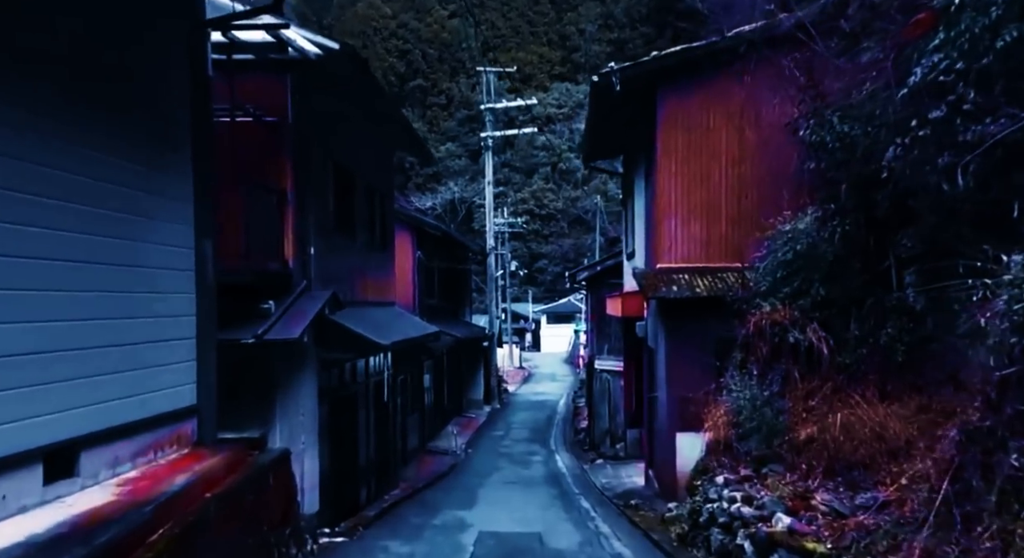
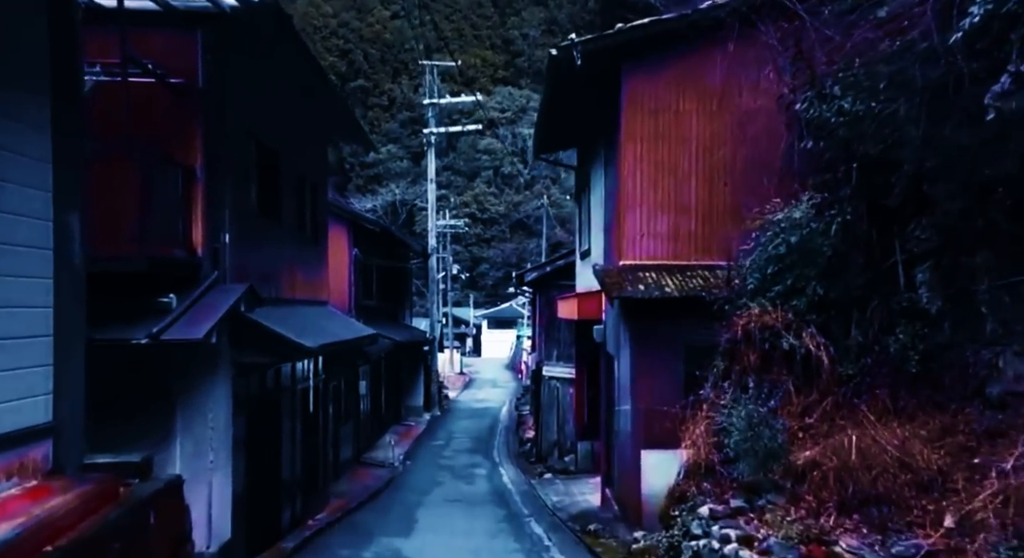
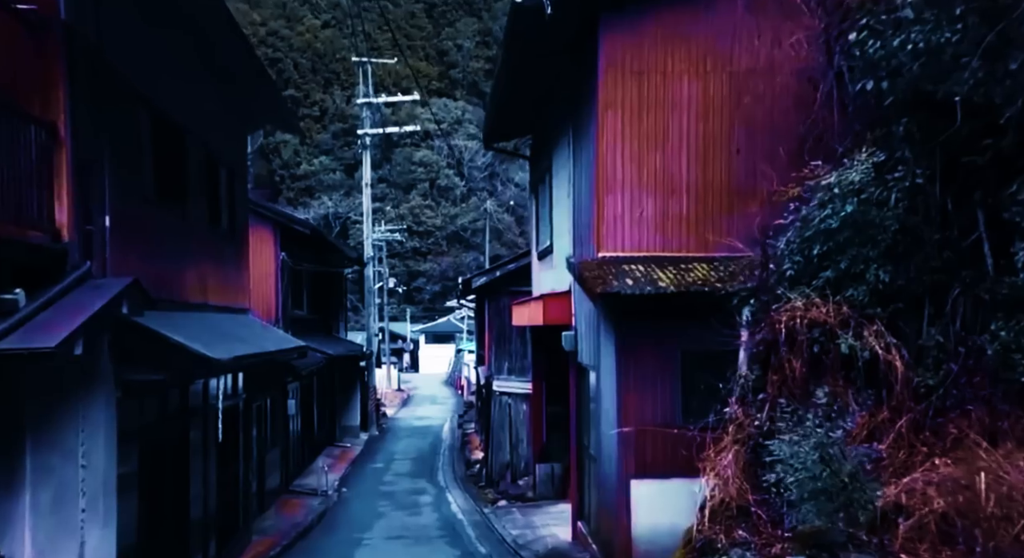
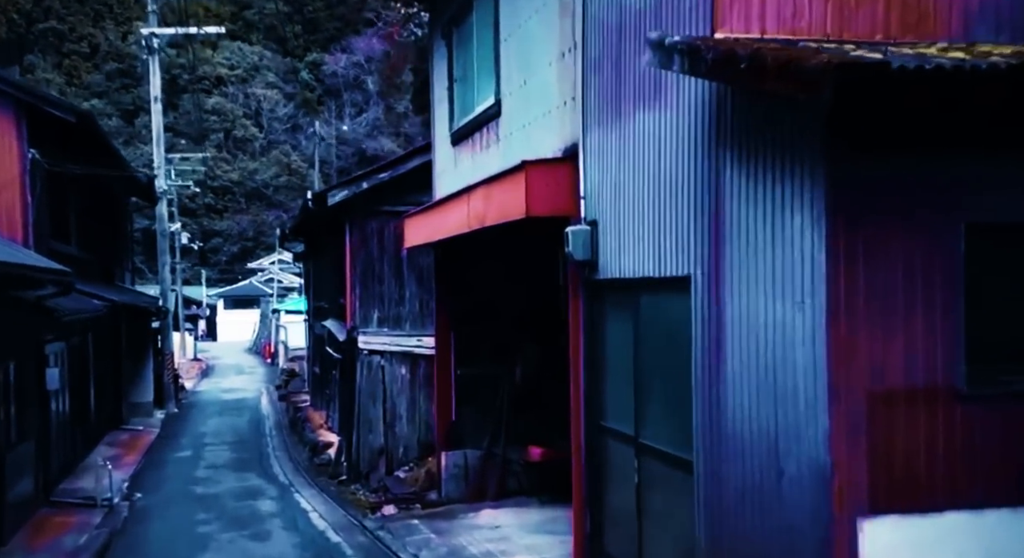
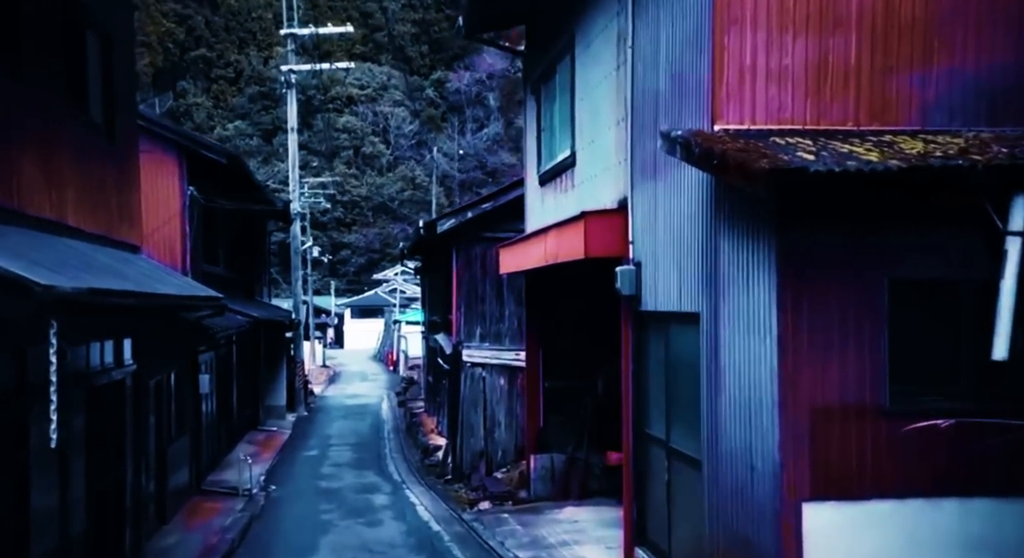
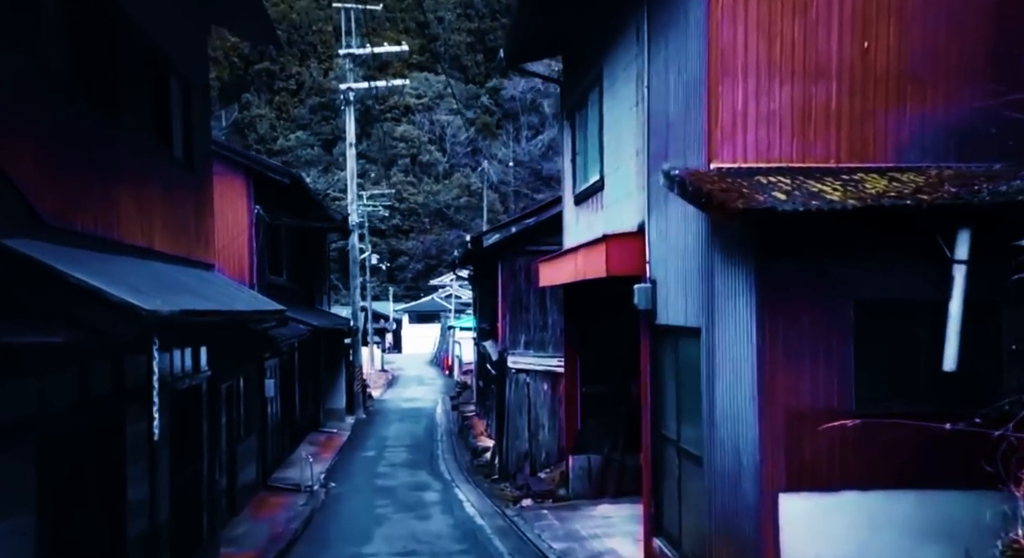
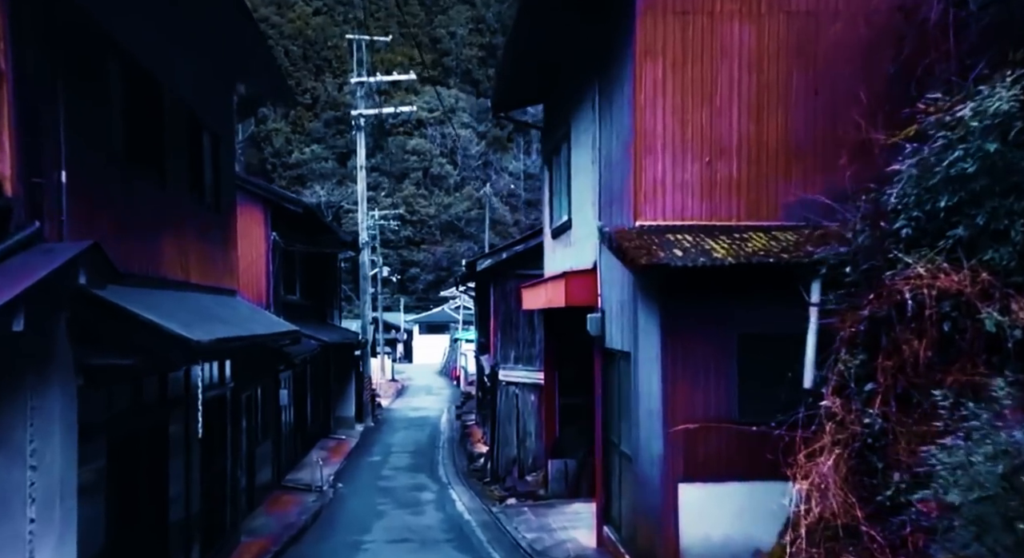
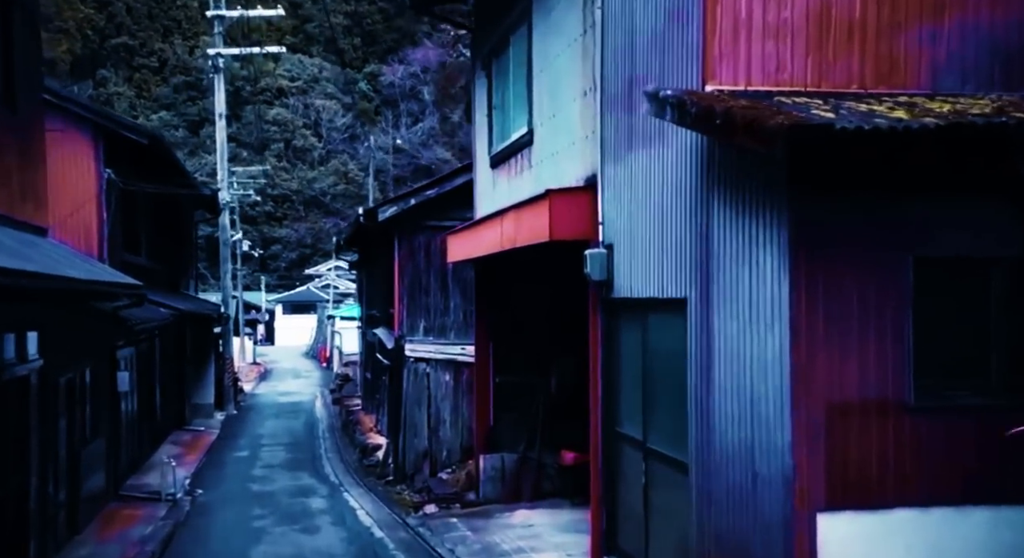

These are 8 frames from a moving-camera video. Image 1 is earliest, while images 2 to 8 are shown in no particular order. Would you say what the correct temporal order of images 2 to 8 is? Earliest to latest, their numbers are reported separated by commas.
2, 3, 7, 6, 5, 8, 4
